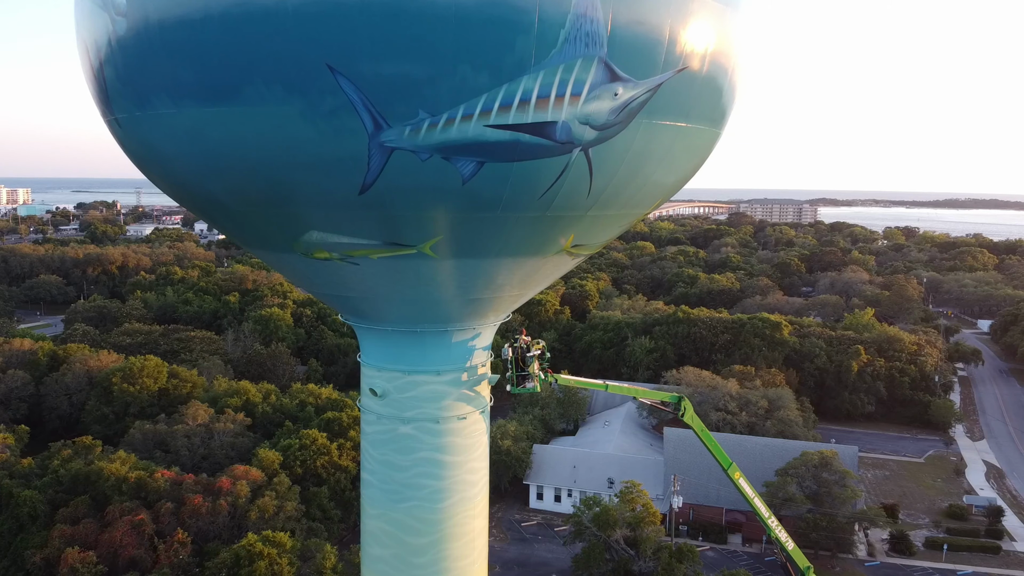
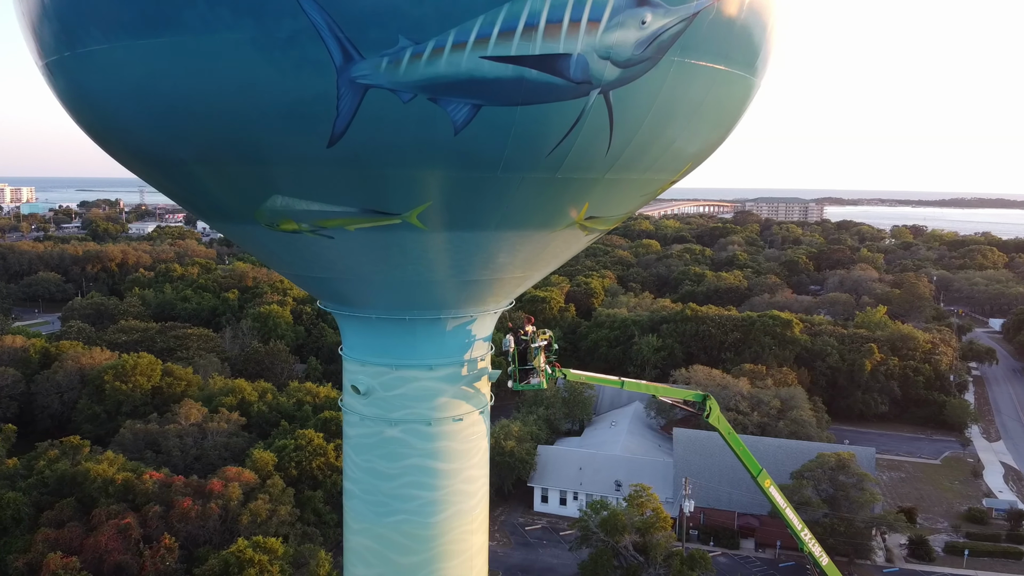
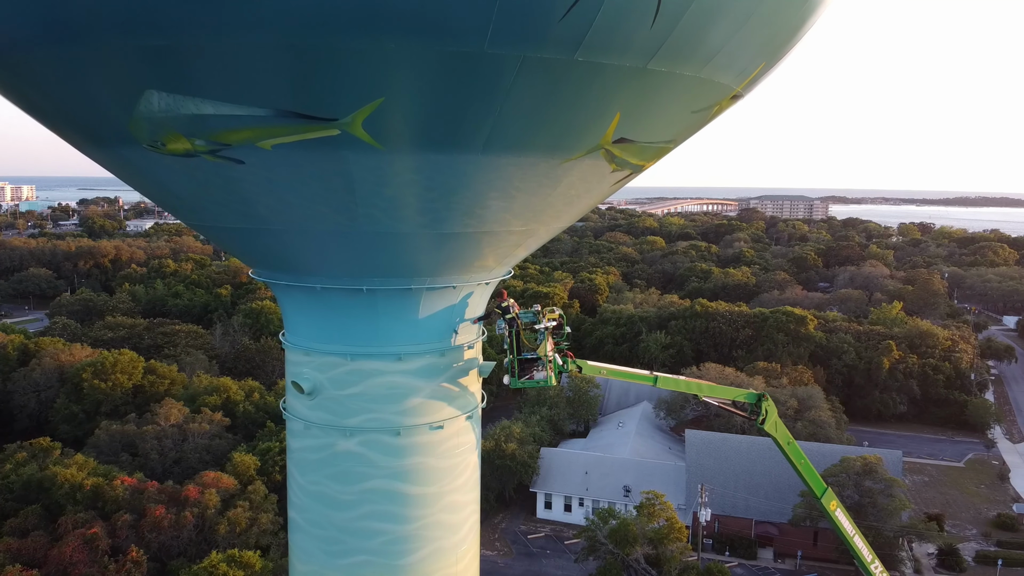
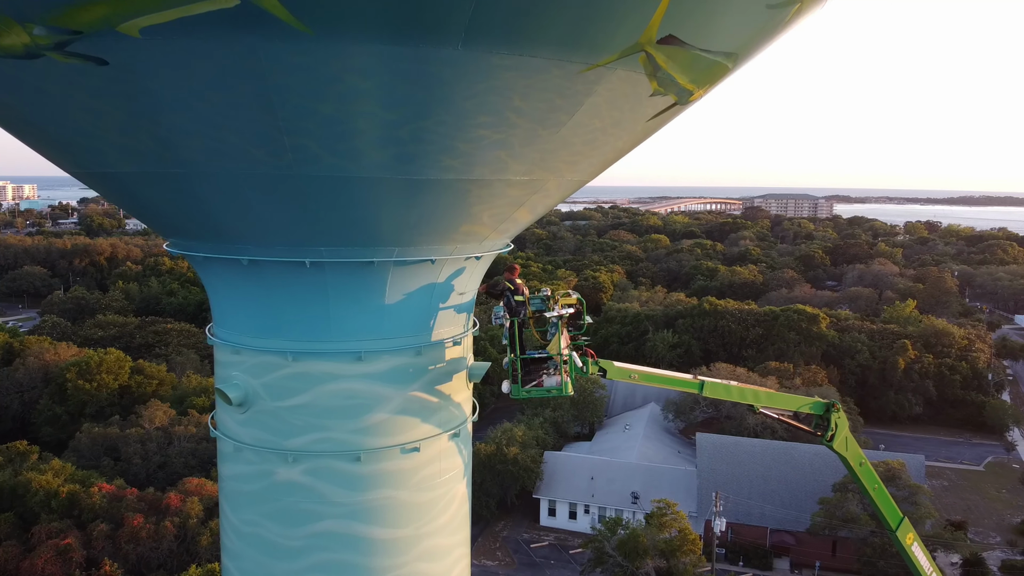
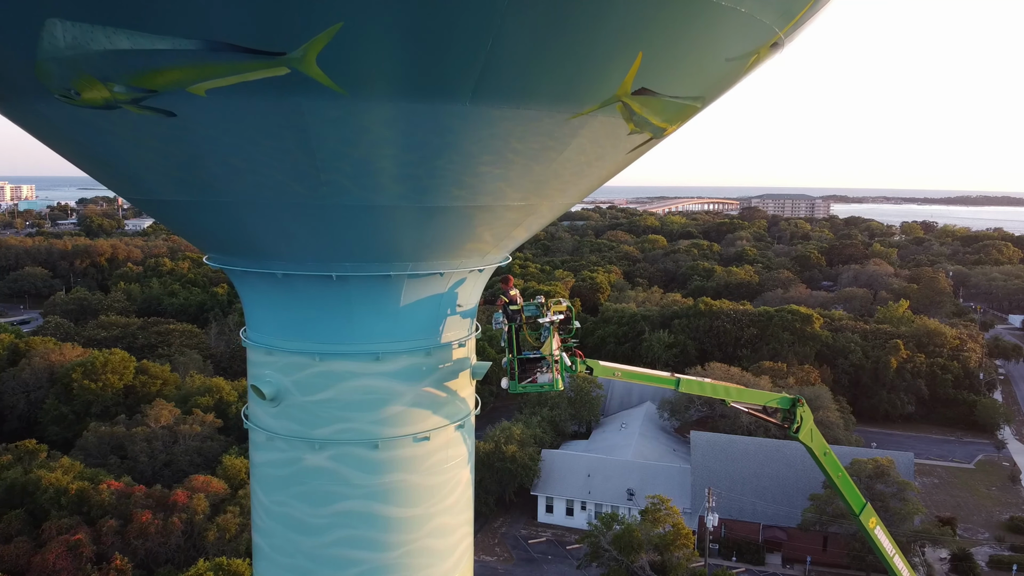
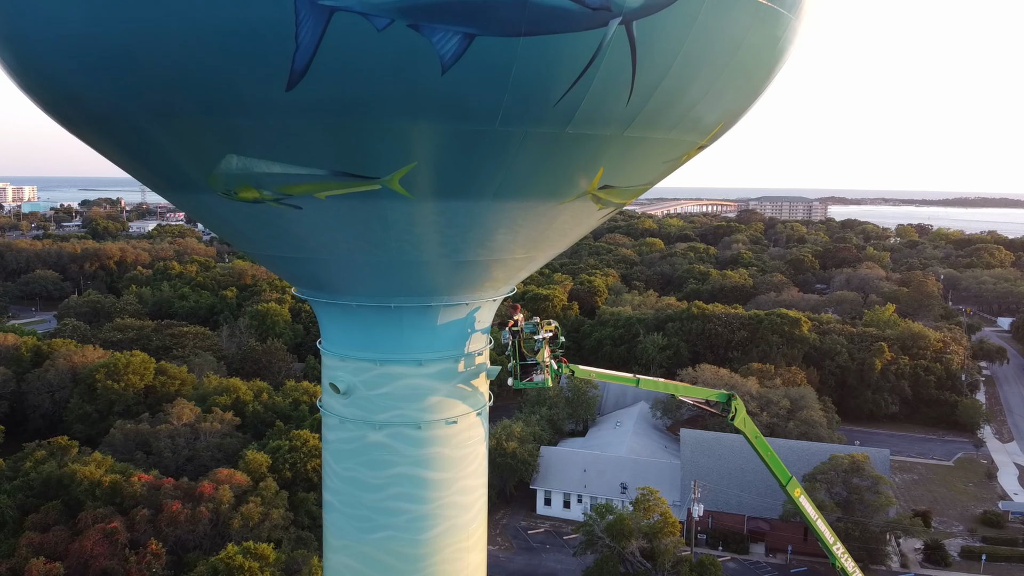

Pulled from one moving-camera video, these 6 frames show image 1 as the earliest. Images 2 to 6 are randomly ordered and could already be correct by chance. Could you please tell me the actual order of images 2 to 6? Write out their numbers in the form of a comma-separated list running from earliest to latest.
2, 6, 3, 5, 4
